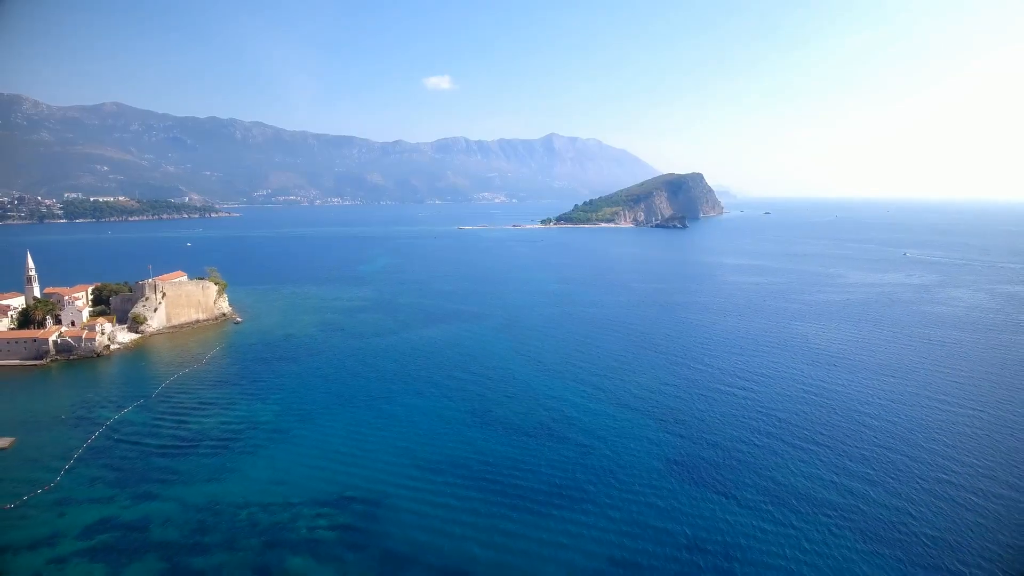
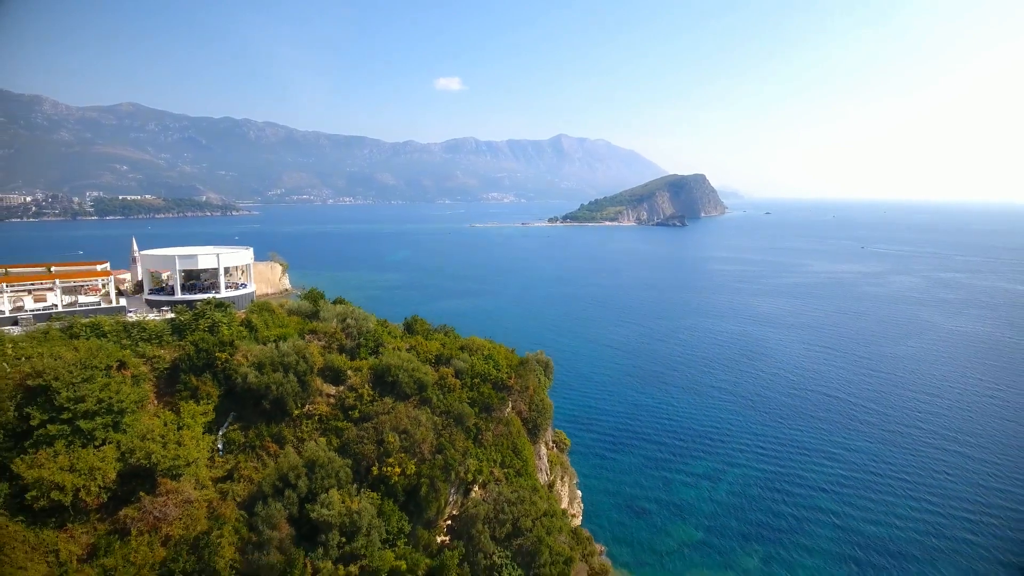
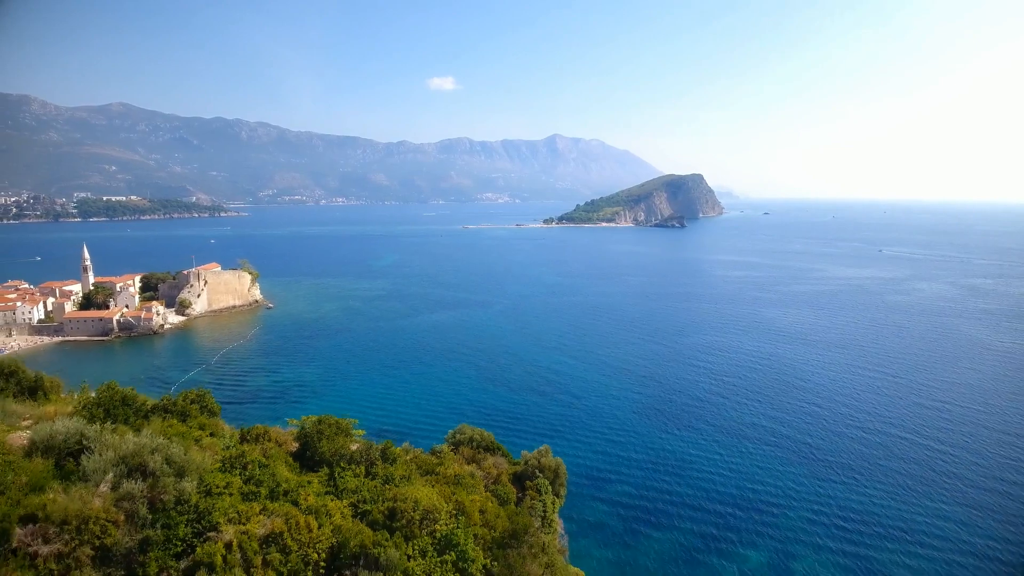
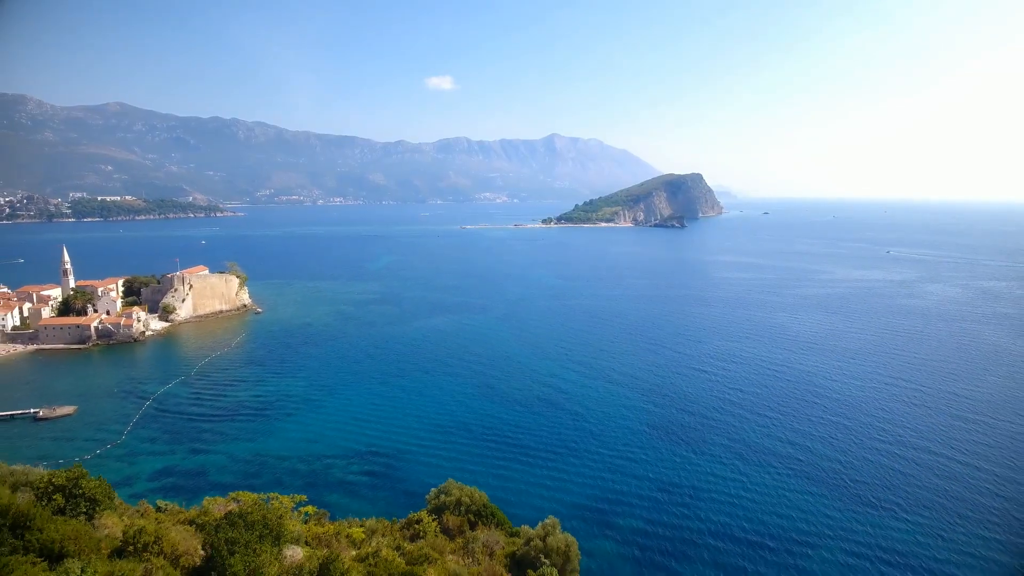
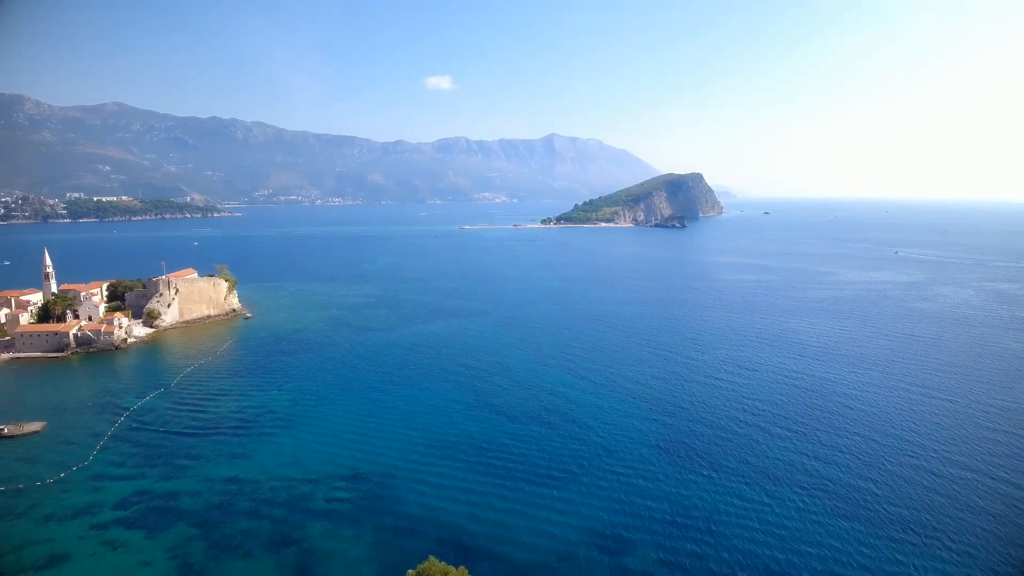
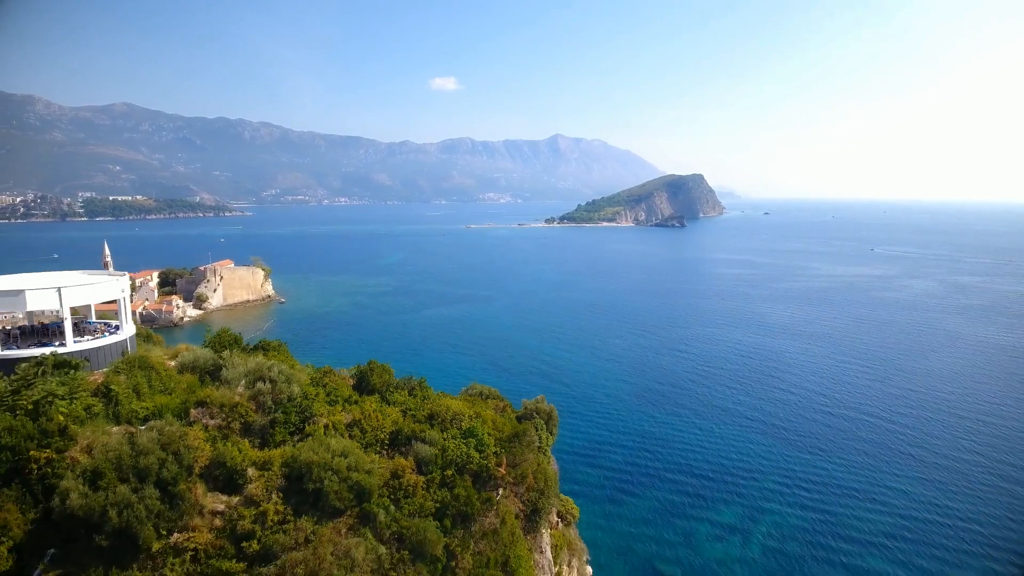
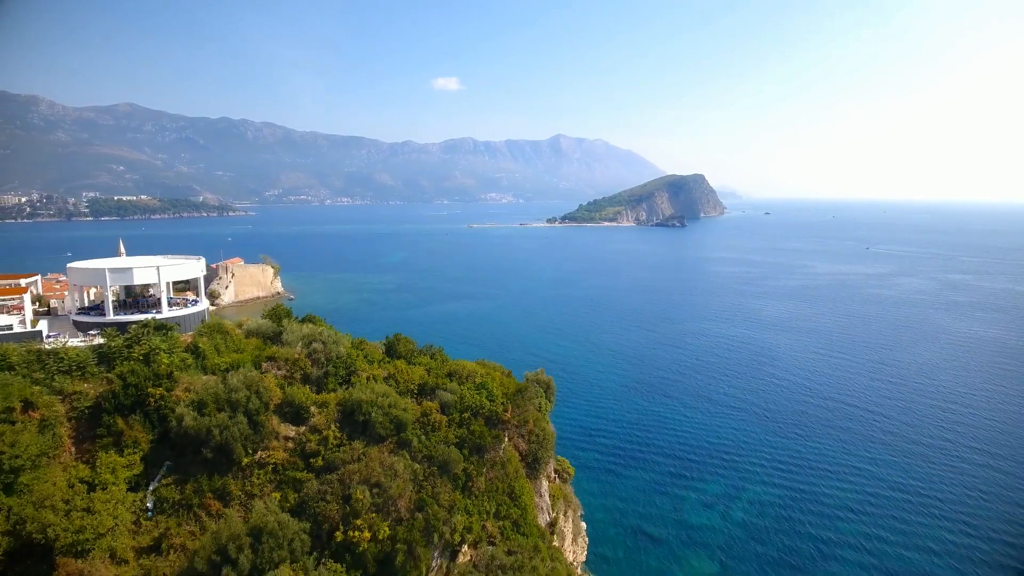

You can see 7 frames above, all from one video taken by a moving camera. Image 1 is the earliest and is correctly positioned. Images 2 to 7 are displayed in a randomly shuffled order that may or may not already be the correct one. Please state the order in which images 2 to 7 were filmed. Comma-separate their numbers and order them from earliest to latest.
5, 4, 3, 6, 7, 2
